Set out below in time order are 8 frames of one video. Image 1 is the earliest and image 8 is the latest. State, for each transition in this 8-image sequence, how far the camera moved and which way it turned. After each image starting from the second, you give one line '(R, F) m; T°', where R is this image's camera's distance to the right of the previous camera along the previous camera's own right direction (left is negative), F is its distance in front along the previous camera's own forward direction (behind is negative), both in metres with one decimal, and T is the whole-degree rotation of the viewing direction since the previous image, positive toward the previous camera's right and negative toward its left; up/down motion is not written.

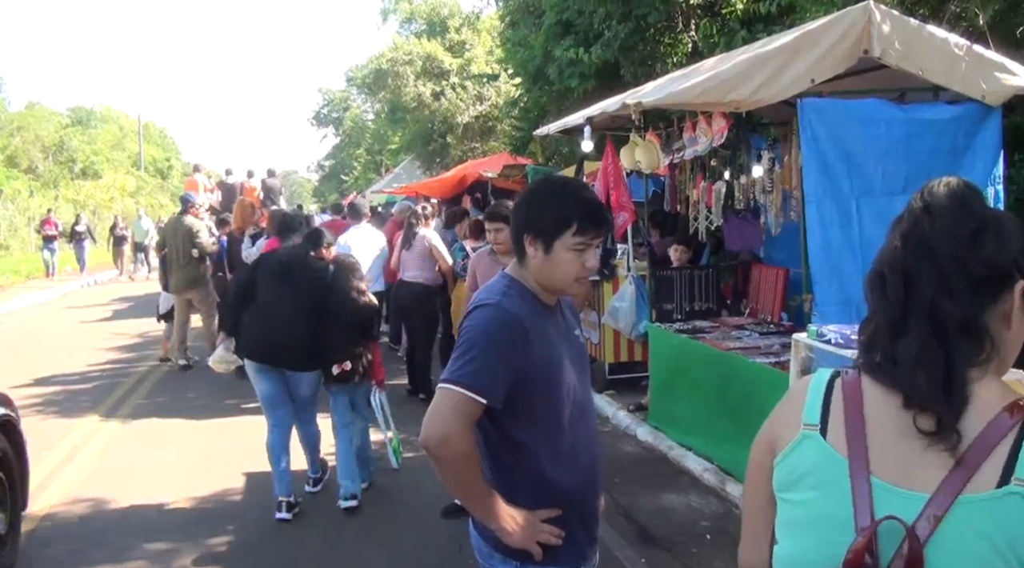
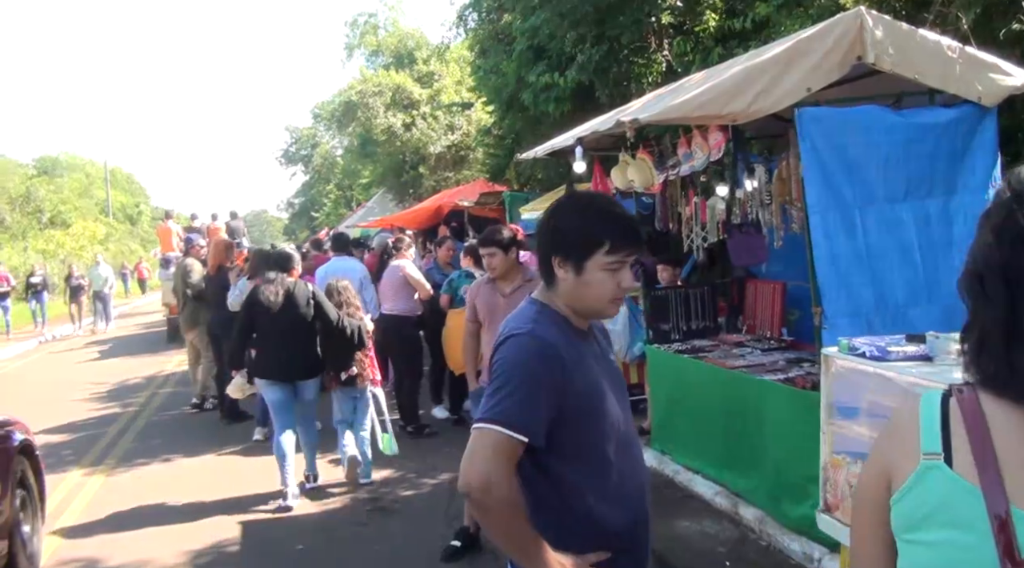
(-0.1, +0.2) m; +2°
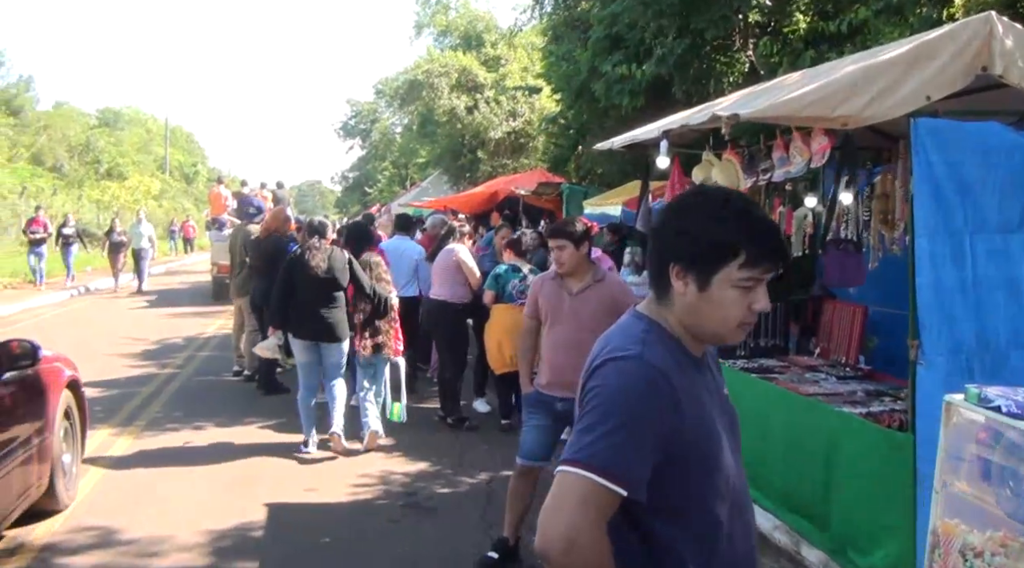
(-0.1, +0.4) m; -3°
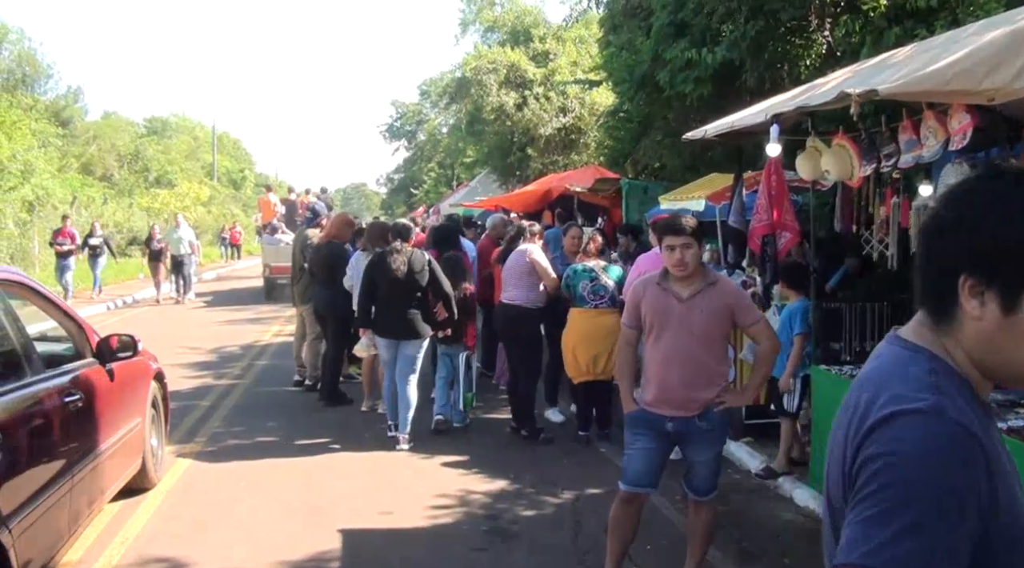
(-0.3, +0.5) m; -3°
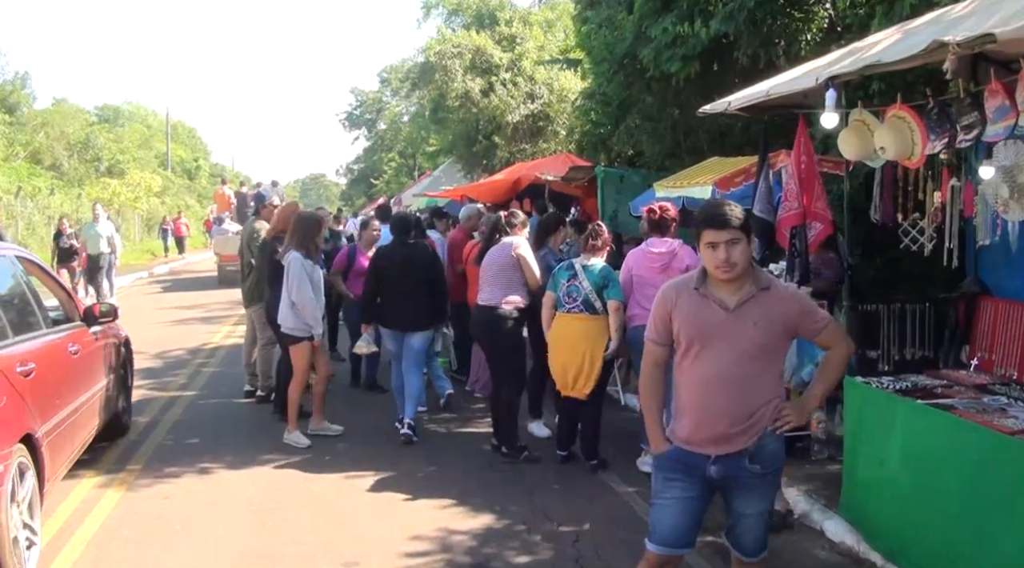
(-0.1, +1.0) m; +2°
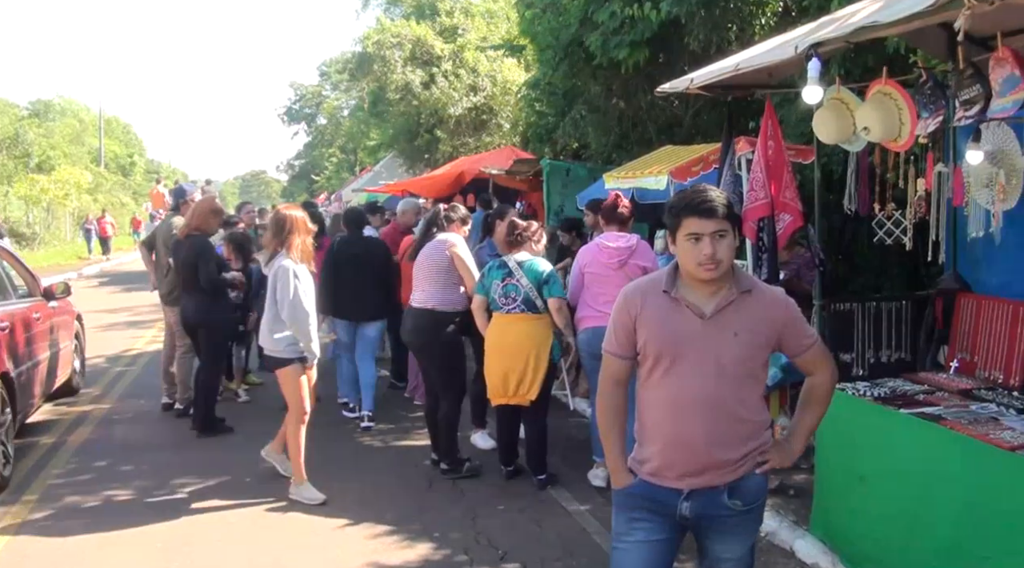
(0.0, +0.6) m; +3°
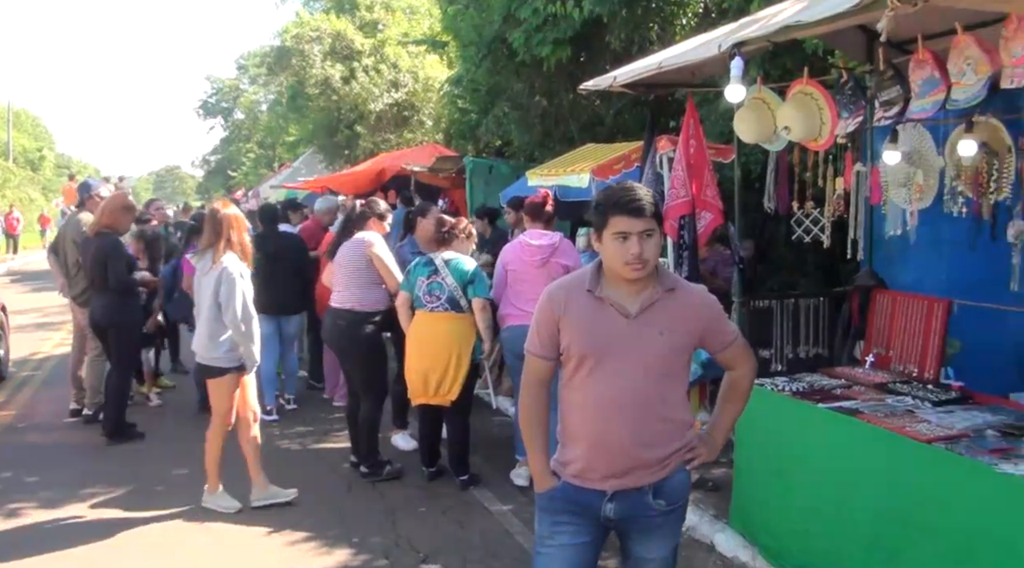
(0.0, +0.1) m; +5°
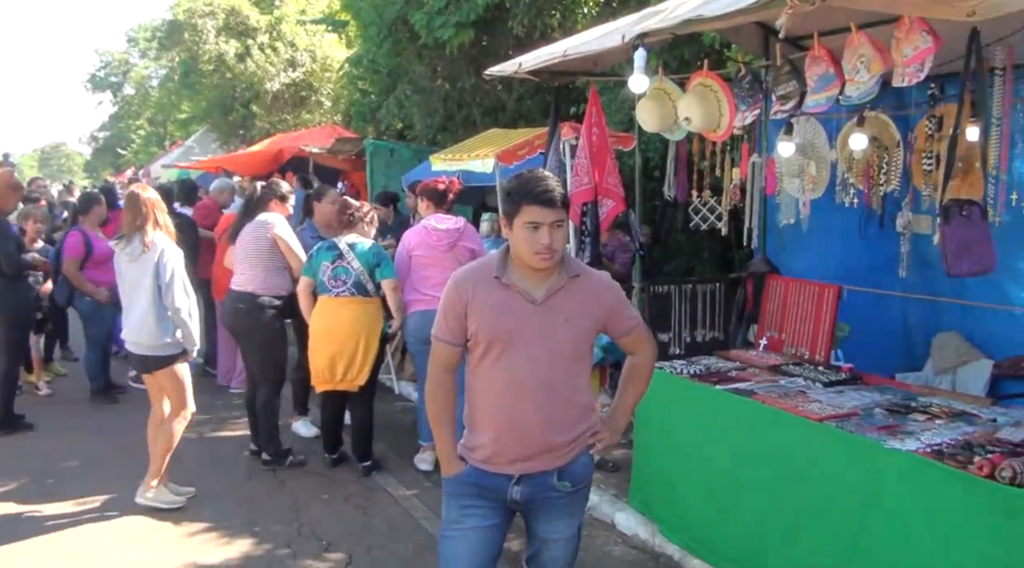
(0.0, 0.0) m; +6°
